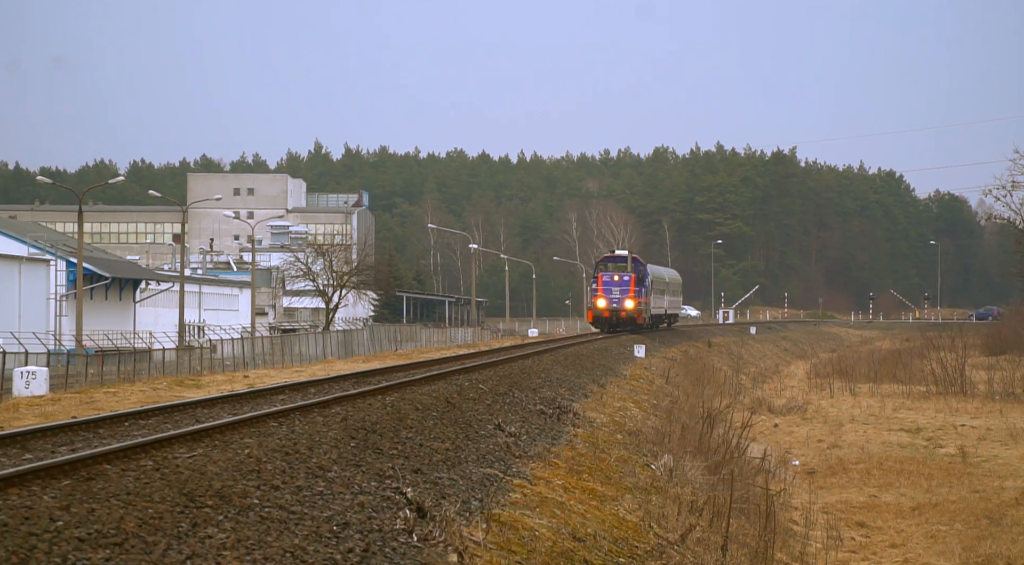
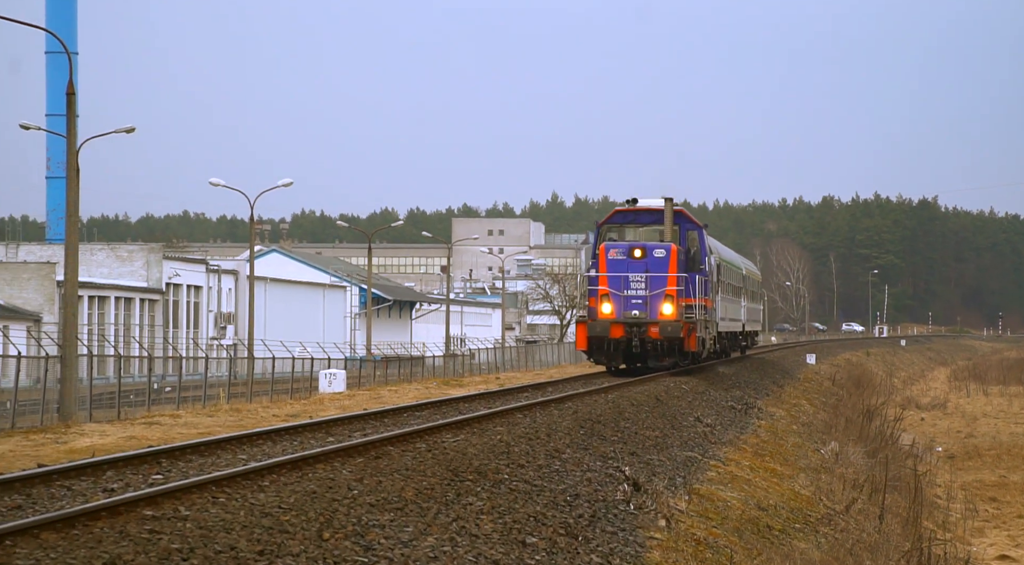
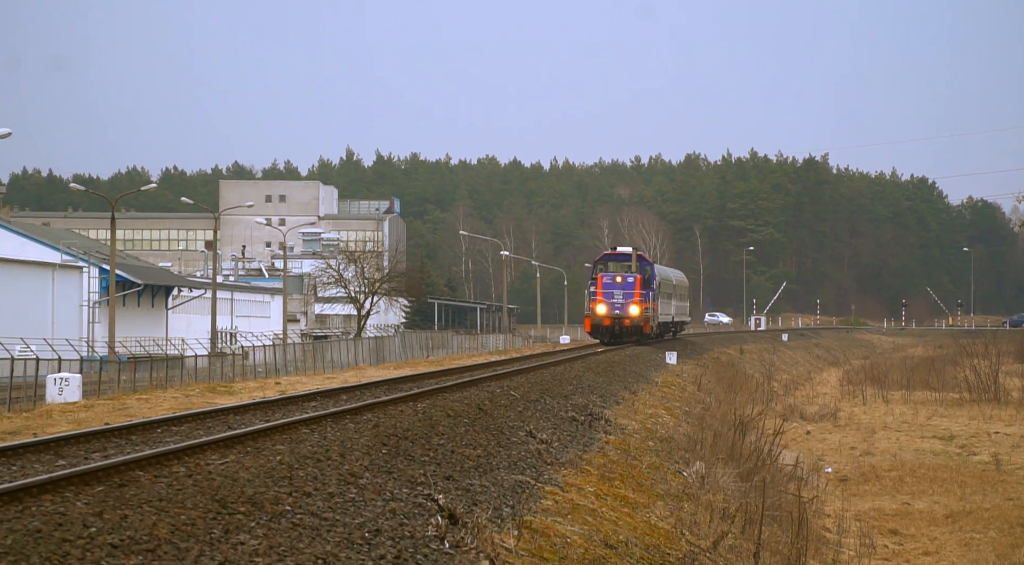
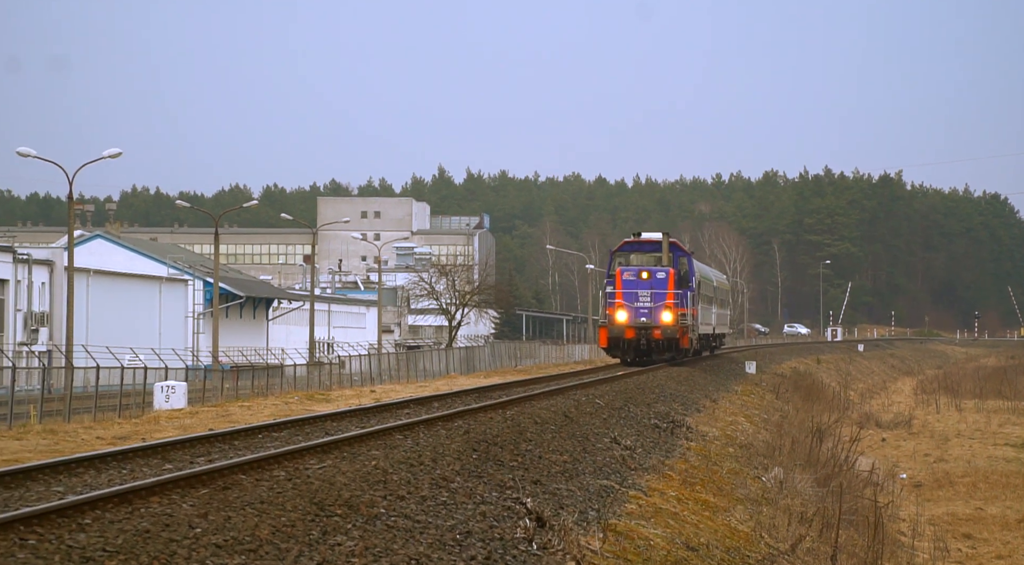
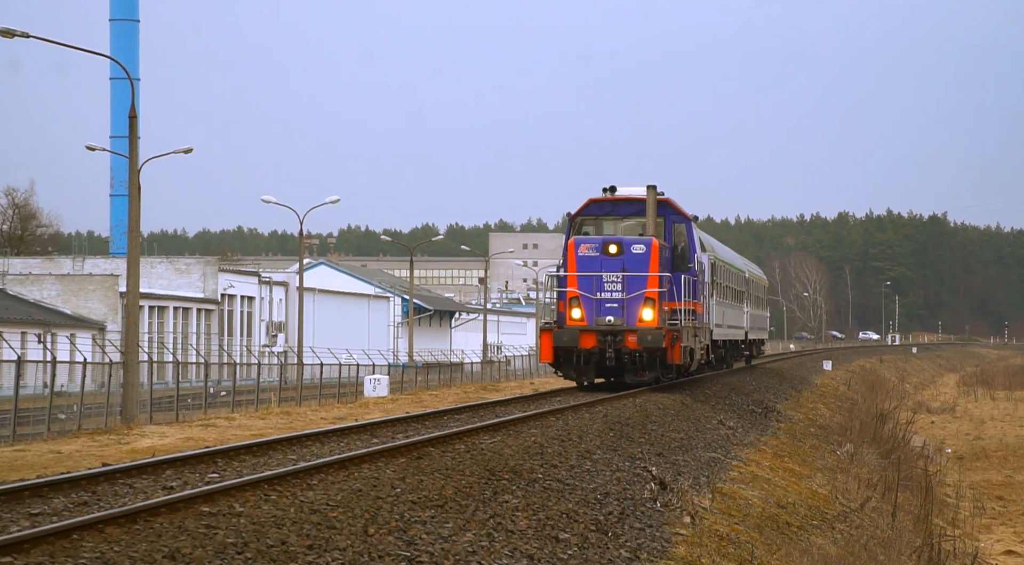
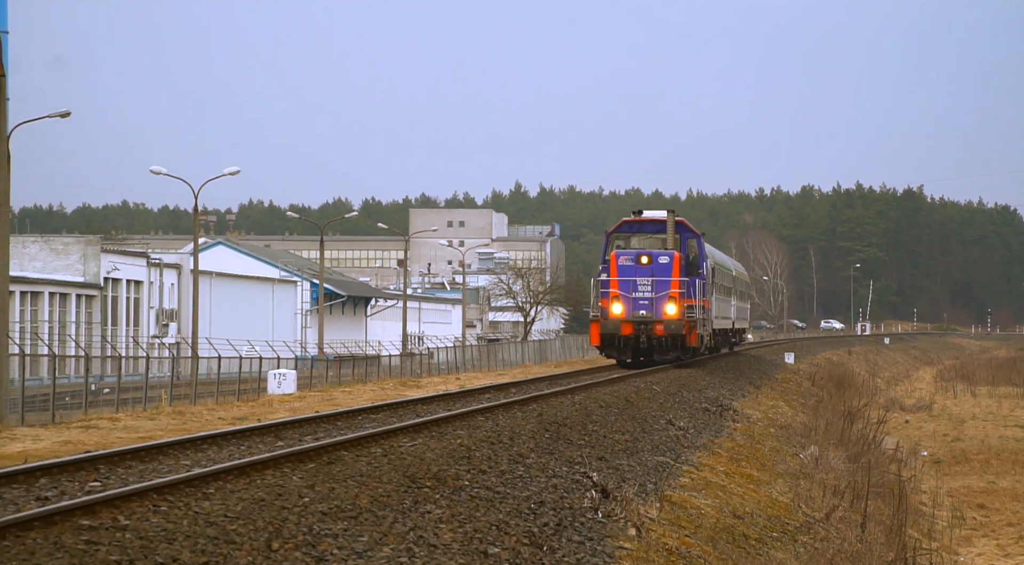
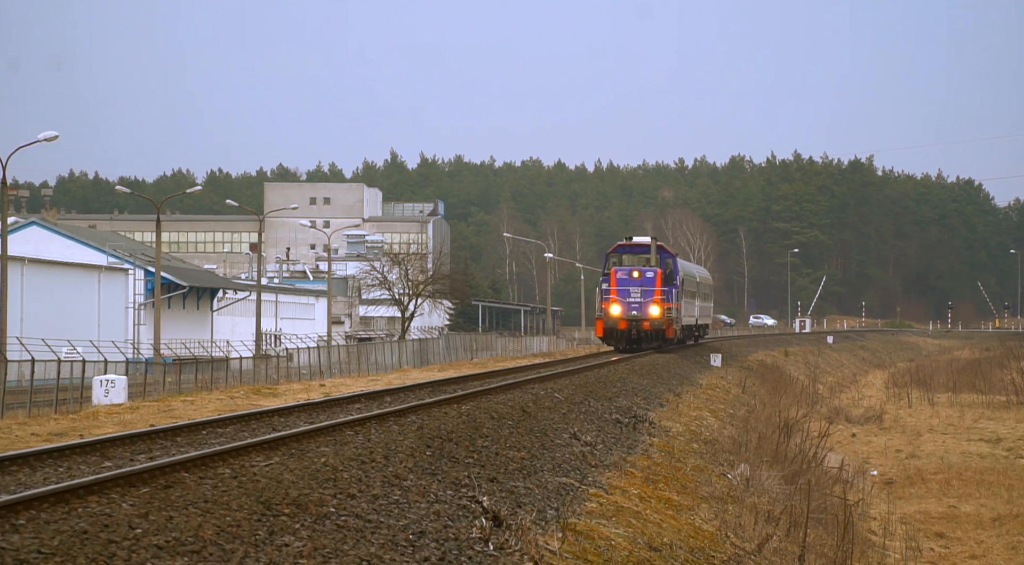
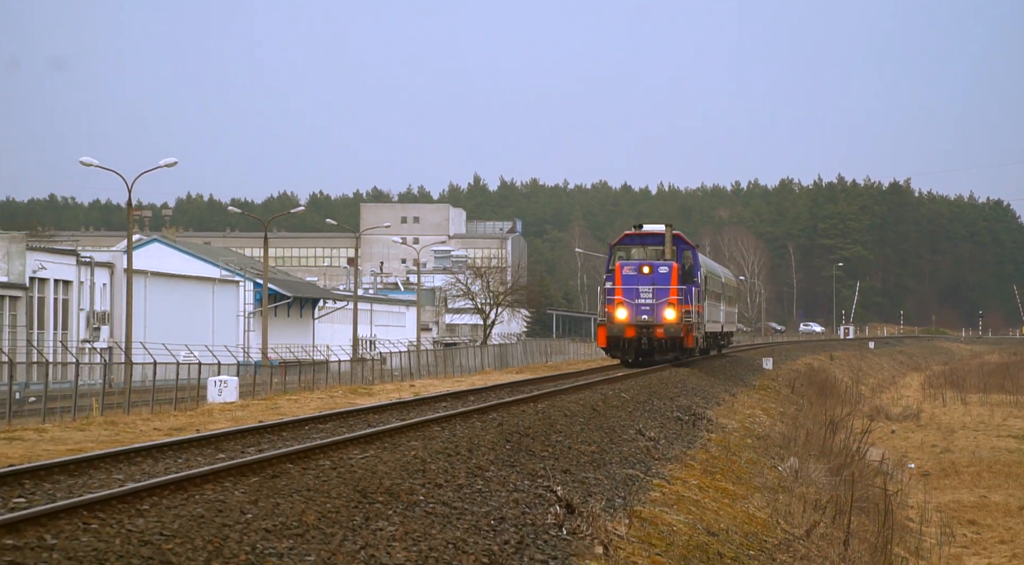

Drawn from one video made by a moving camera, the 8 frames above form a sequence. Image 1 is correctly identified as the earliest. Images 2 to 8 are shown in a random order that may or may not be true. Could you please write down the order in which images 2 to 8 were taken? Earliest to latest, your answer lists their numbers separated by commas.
3, 7, 4, 8, 6, 2, 5
